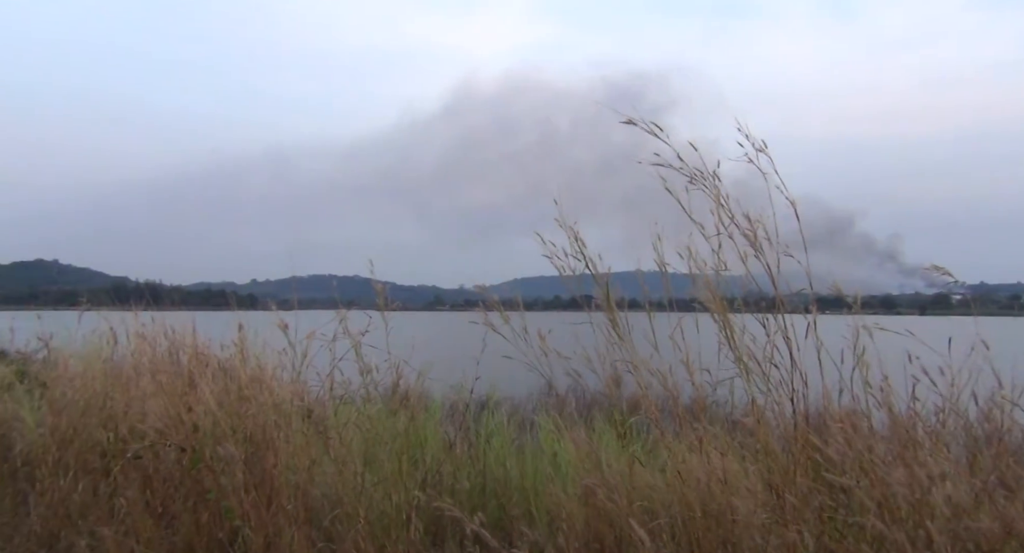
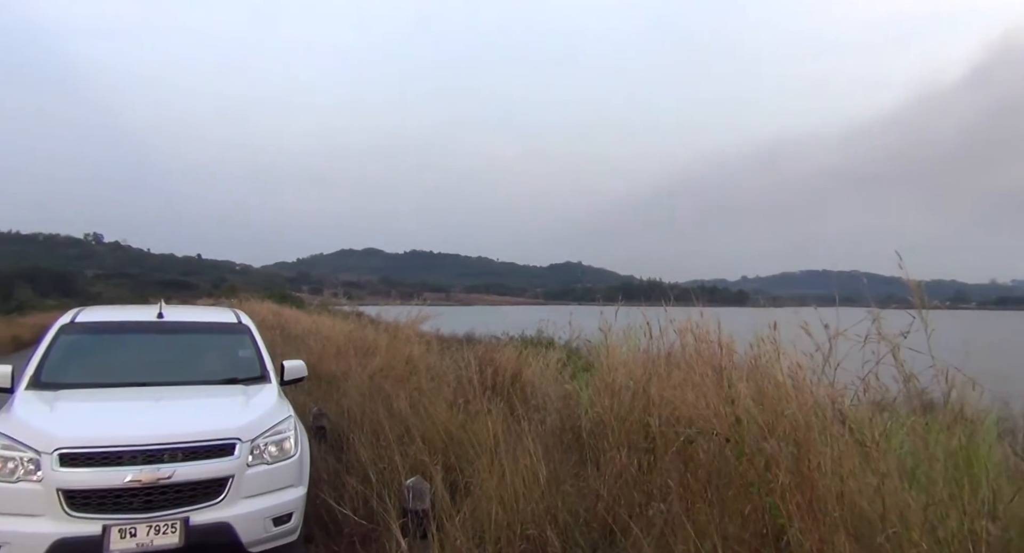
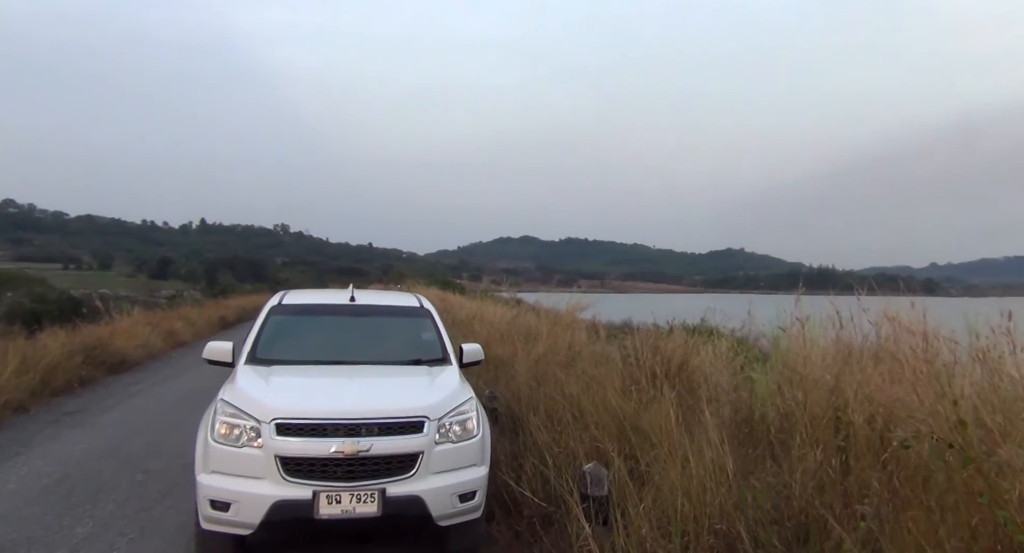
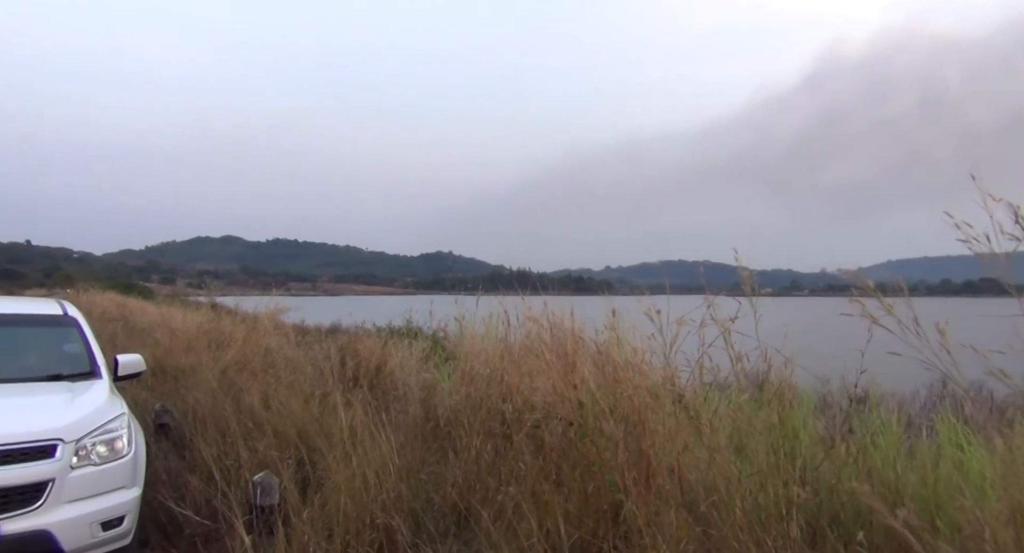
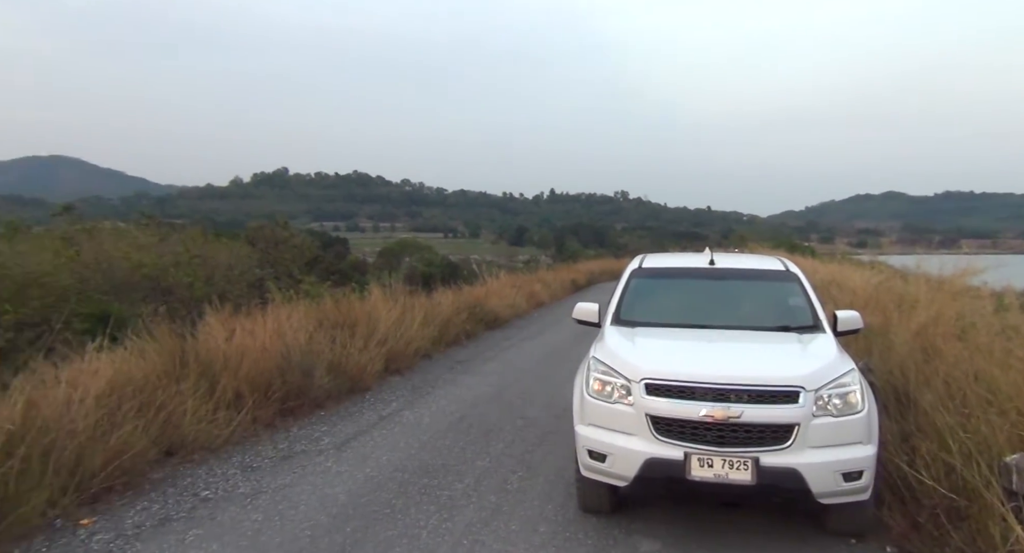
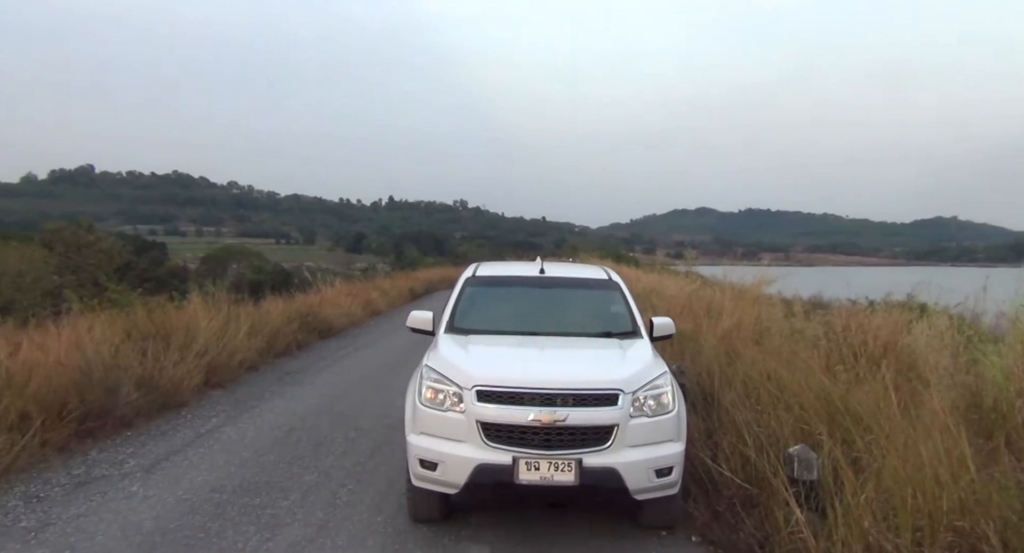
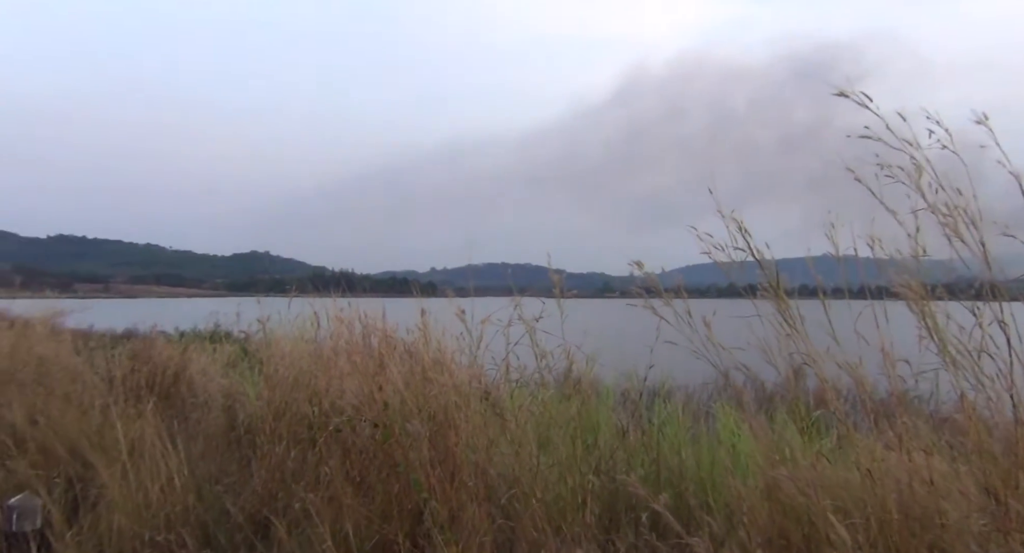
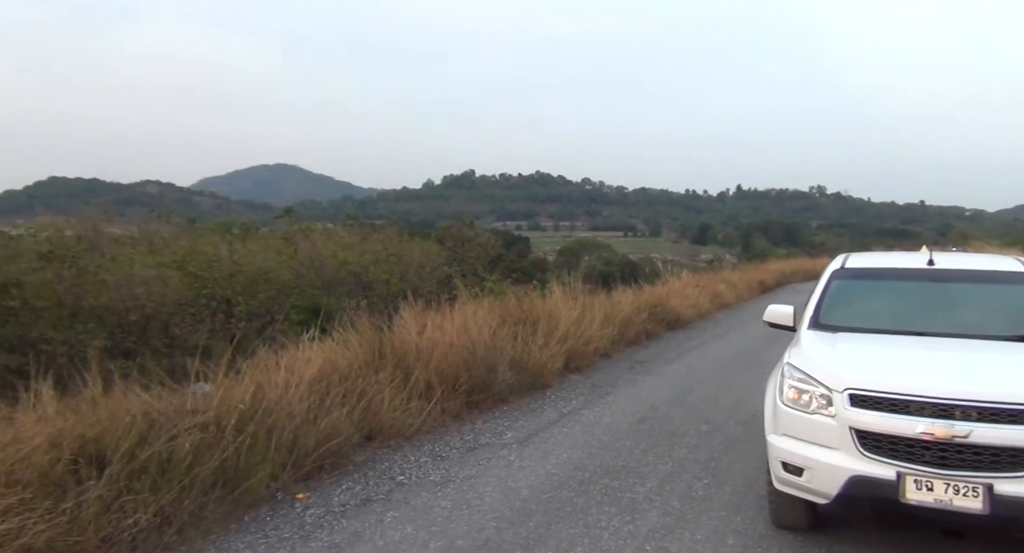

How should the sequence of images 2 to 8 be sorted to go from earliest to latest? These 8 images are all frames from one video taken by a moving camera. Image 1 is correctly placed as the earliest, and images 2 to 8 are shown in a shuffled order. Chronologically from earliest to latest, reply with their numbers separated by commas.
7, 4, 2, 3, 6, 5, 8
